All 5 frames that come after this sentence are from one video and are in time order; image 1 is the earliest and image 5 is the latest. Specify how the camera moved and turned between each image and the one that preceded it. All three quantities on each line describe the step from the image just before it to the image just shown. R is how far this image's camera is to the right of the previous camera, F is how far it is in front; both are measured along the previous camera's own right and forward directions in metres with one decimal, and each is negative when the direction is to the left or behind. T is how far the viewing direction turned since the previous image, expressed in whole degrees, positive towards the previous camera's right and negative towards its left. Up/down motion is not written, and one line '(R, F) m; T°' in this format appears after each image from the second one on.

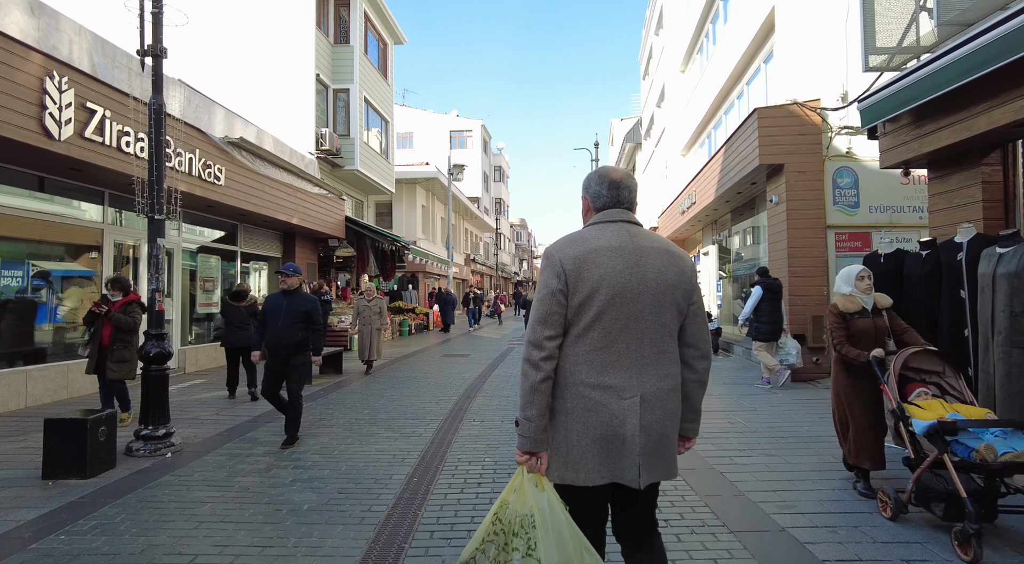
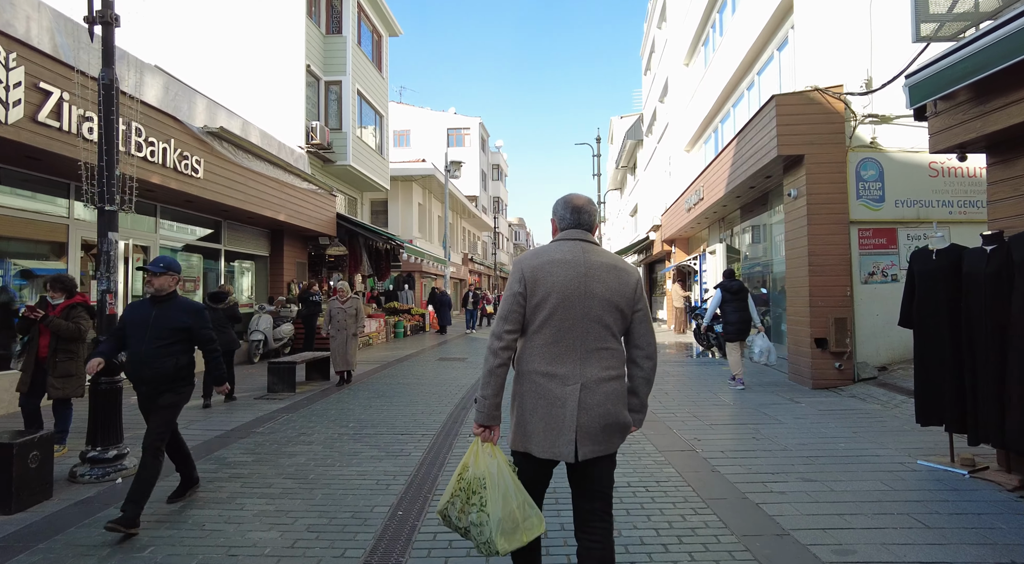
(0.0, +0.6) m; 0°
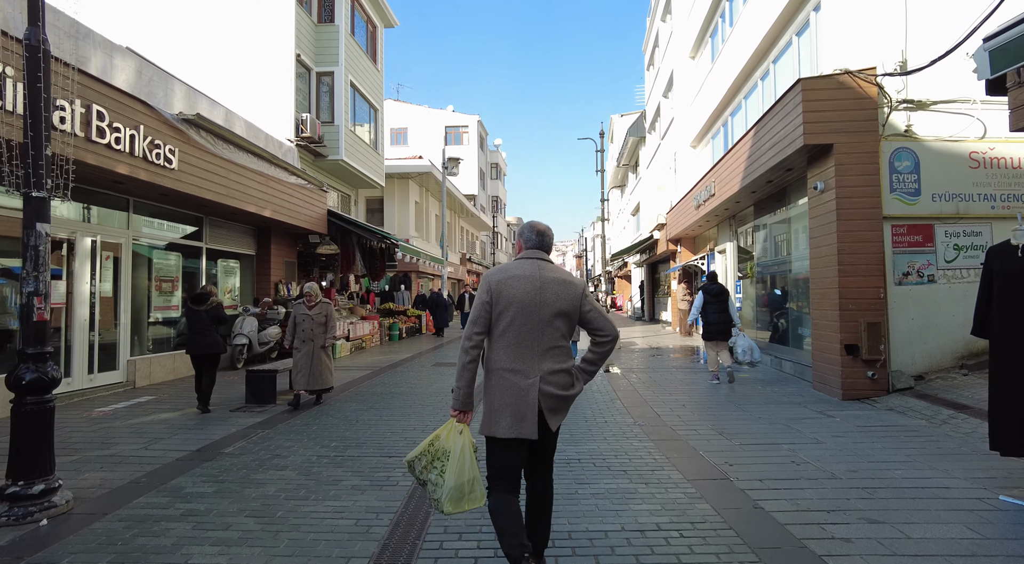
(0.0, +0.7) m; 0°
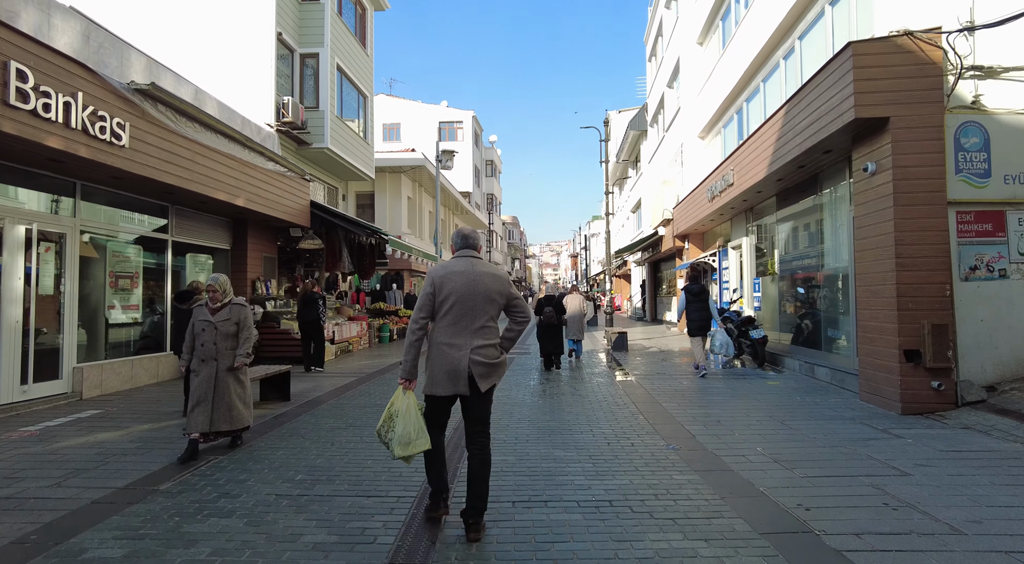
(-0.1, +1.1) m; +1°
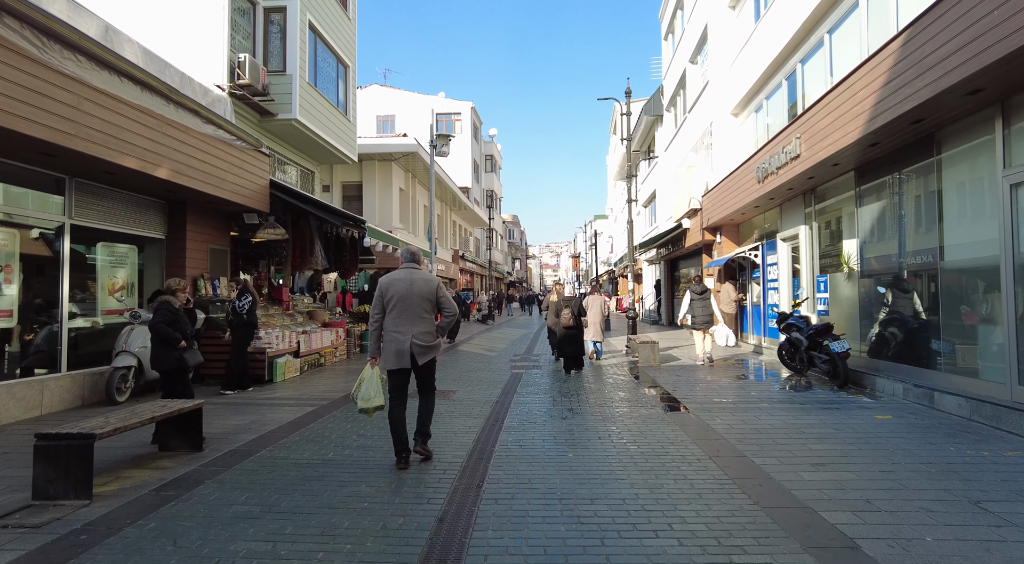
(-0.1, +2.5) m; 0°
